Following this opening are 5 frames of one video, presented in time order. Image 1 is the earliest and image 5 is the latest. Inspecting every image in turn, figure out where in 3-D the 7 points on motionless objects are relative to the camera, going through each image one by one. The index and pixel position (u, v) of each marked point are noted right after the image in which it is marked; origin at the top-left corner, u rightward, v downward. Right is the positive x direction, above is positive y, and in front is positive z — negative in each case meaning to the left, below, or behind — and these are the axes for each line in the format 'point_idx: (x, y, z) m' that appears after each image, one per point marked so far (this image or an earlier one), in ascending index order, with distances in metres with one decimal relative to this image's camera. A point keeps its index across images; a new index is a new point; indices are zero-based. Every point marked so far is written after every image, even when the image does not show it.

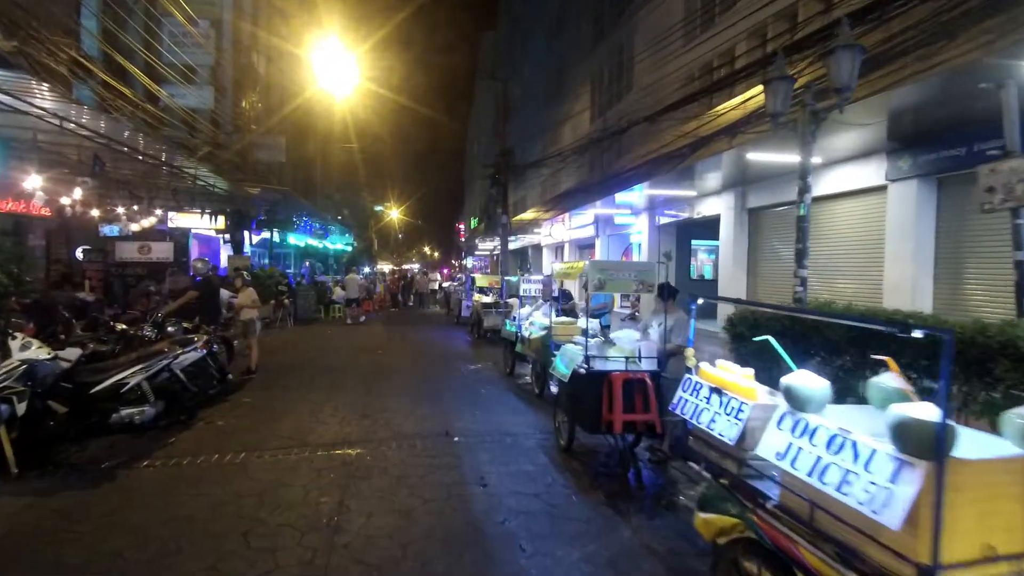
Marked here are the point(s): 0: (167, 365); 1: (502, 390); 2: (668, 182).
0: (-5.0, -1.1, +7.1) m
1: (-0.2, -2.0, +9.9) m
2: (+4.7, +3.2, +15.0) m
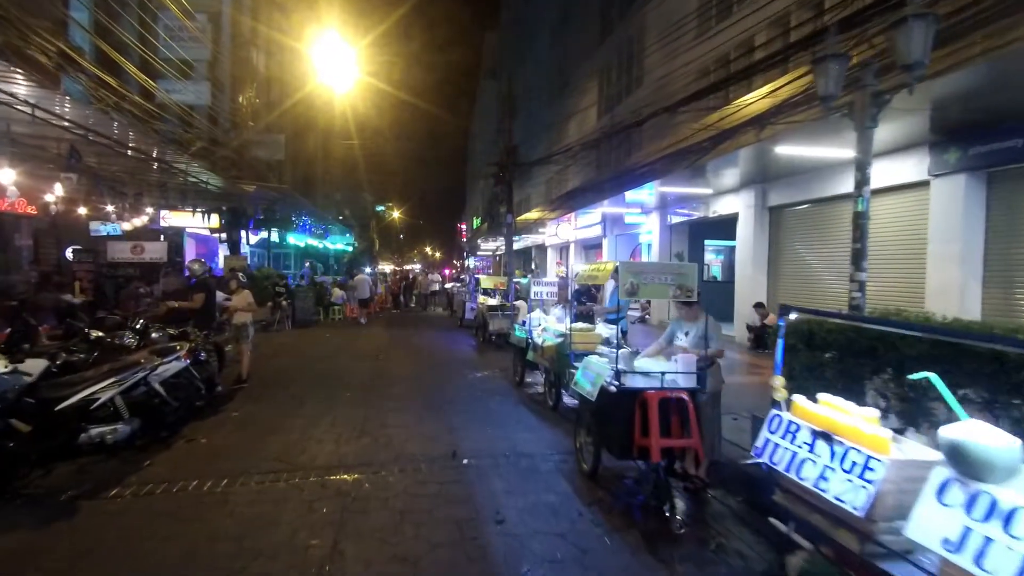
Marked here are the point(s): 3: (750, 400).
0: (-4.8, -1.2, +6.4) m
1: (0.0, -2.1, +9.2) m
2: (+4.9, +3.1, +14.3) m
3: (+3.9, -1.8, +8.1) m
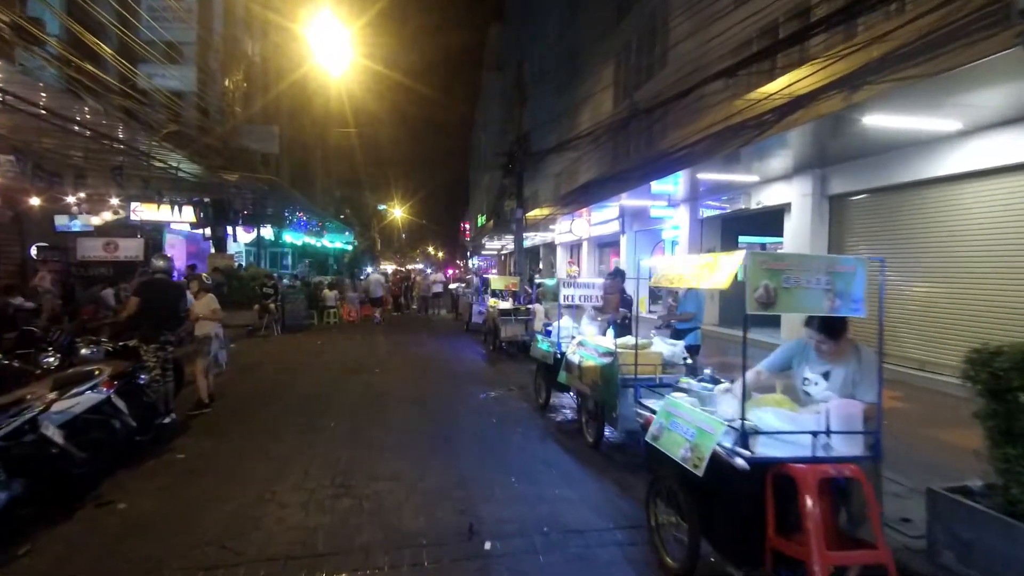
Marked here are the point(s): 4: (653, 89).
0: (-4.4, -1.2, +4.6) m
1: (+0.4, -2.1, +7.3) m
2: (+5.3, +3.1, +12.4) m
3: (+4.2, -1.9, +6.2) m
4: (+5.3, +7.5, +18.7) m
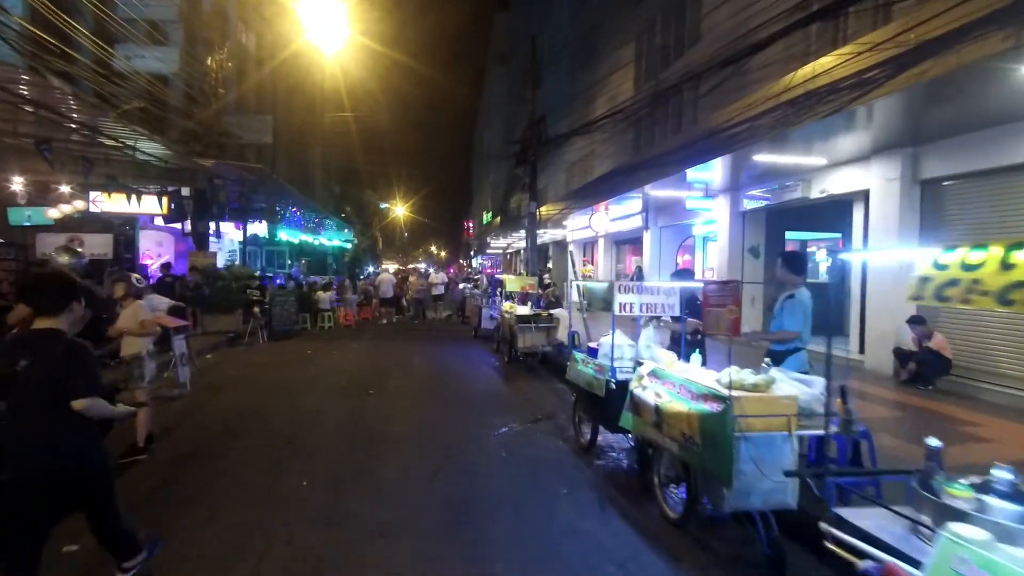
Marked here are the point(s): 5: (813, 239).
0: (-4.0, -1.3, +2.6) m
1: (+0.8, -2.2, +5.3) m
2: (+5.8, +3.0, +10.3) m
3: (+4.7, -2.0, +4.1) m
4: (+5.8, +7.5, +16.7) m
5: (+9.0, +1.5, +15.2) m
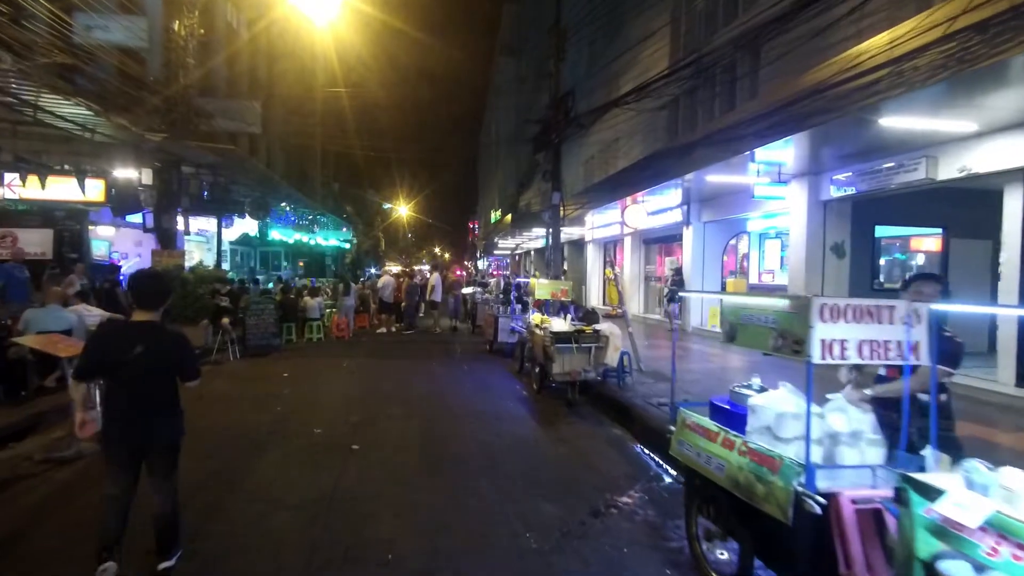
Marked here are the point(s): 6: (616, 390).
0: (-3.4, -1.4, -0.3) m
1: (+1.4, -2.4, +2.4) m
2: (+6.4, +2.8, +7.5) m
3: (+5.3, -2.1, +1.3) m
4: (+6.4, +7.3, +13.8) m
5: (+9.6, +1.3, +12.3) m
6: (+2.0, -1.9, +9.4) m
